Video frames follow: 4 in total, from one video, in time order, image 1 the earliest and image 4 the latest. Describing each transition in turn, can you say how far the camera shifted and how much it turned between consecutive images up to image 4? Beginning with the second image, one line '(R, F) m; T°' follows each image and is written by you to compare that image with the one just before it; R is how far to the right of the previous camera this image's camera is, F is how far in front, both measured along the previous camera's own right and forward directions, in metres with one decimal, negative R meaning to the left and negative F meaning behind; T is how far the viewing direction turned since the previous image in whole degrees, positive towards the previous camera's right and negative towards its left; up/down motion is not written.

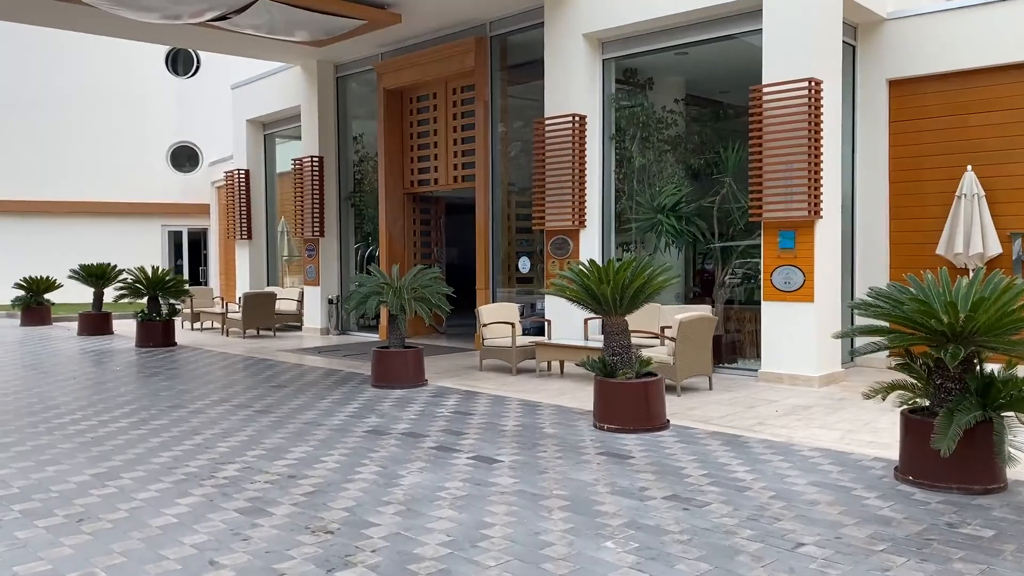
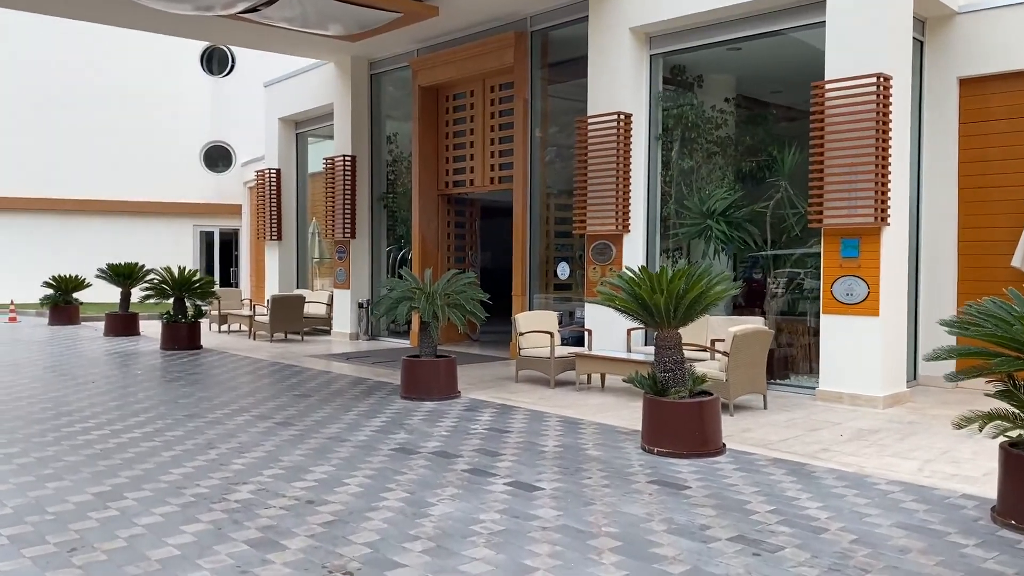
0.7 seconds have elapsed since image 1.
(-0.1, +0.5) m; -2°
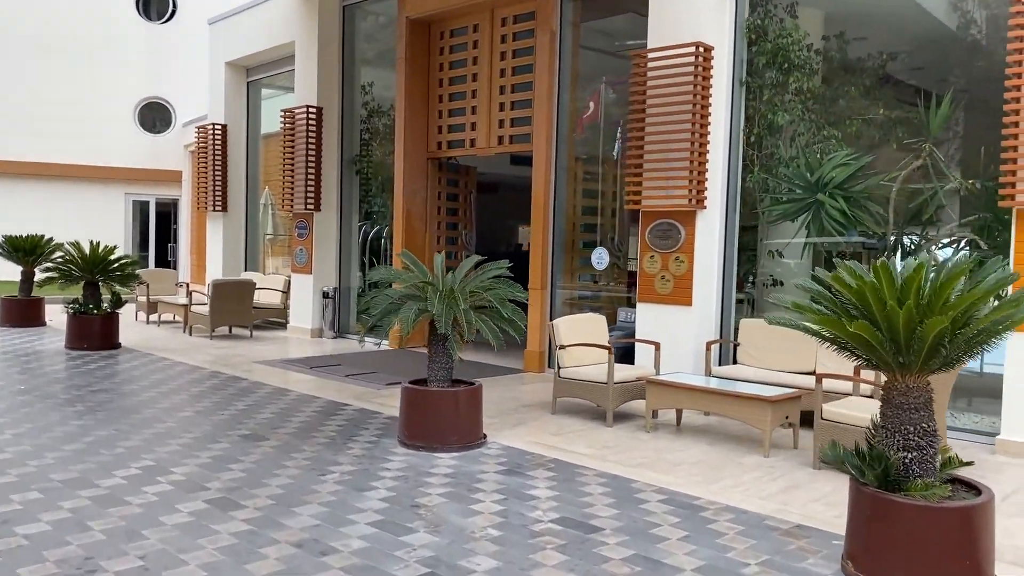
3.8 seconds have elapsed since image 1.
(-0.7, +2.6) m; +3°
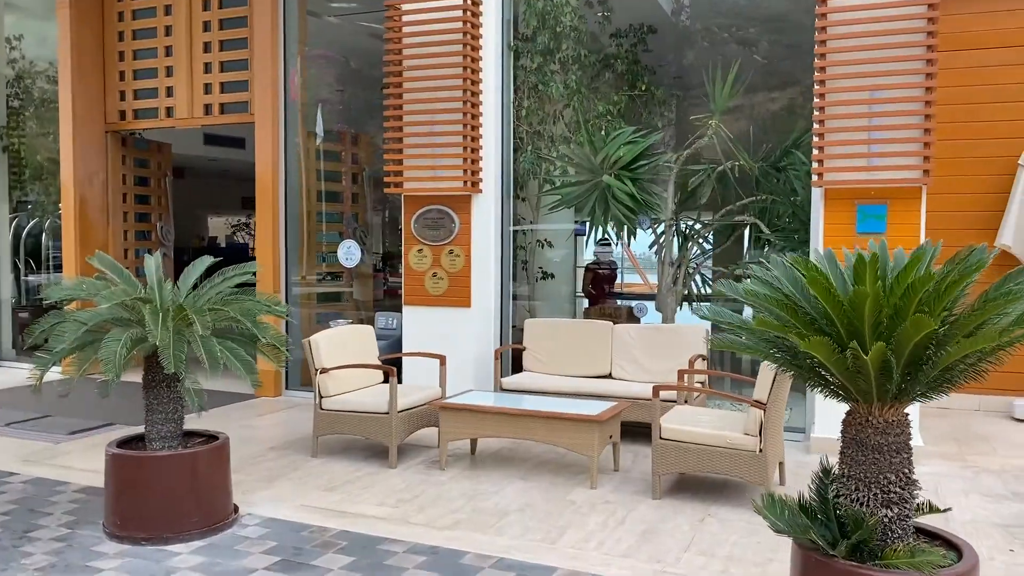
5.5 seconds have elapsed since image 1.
(-0.3, +1.4) m; +20°
